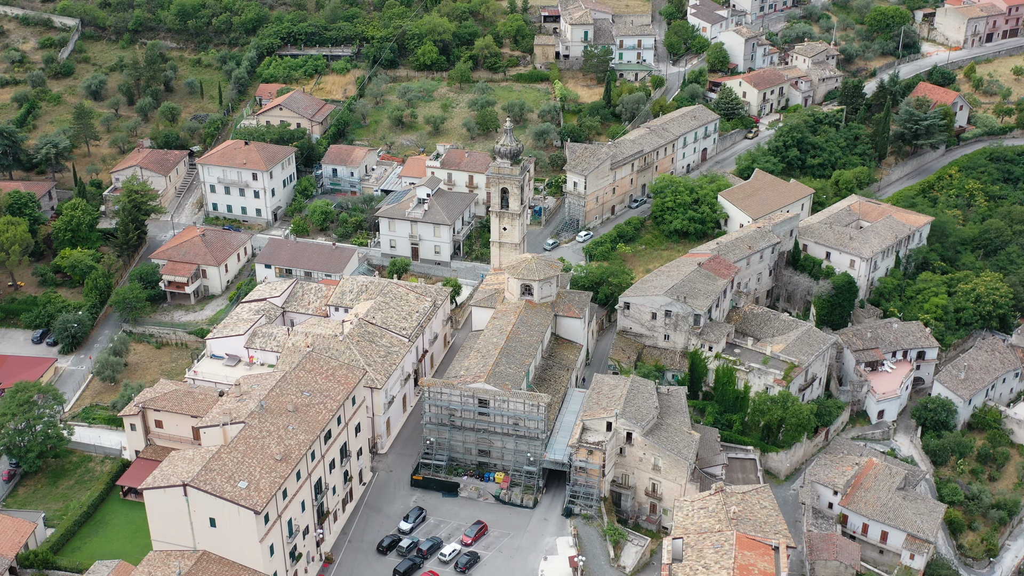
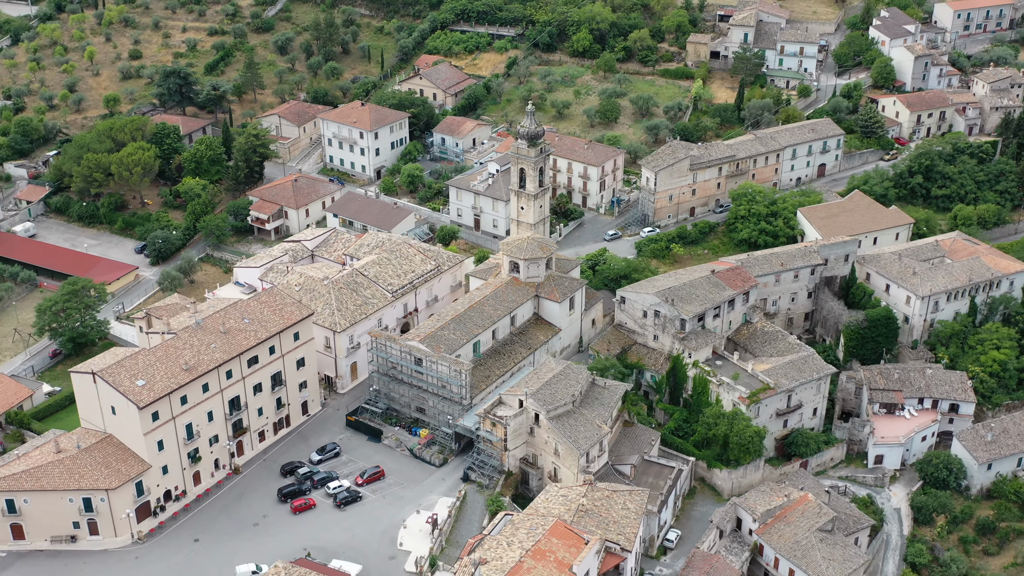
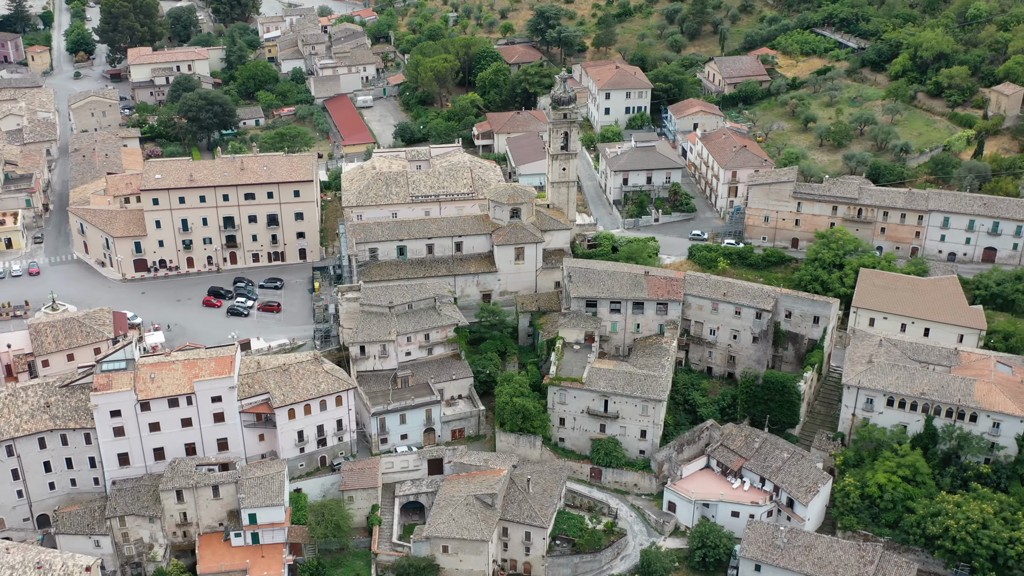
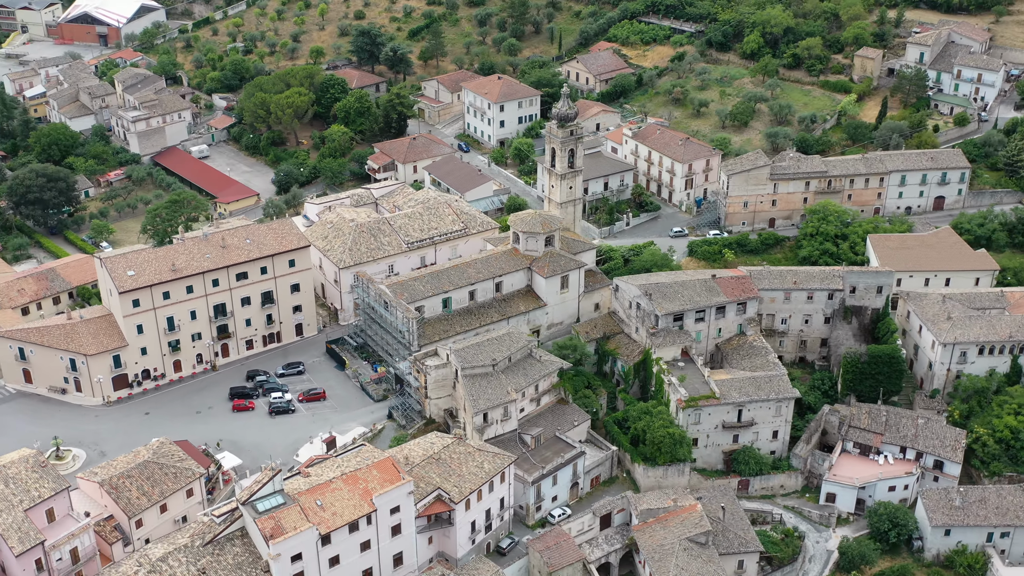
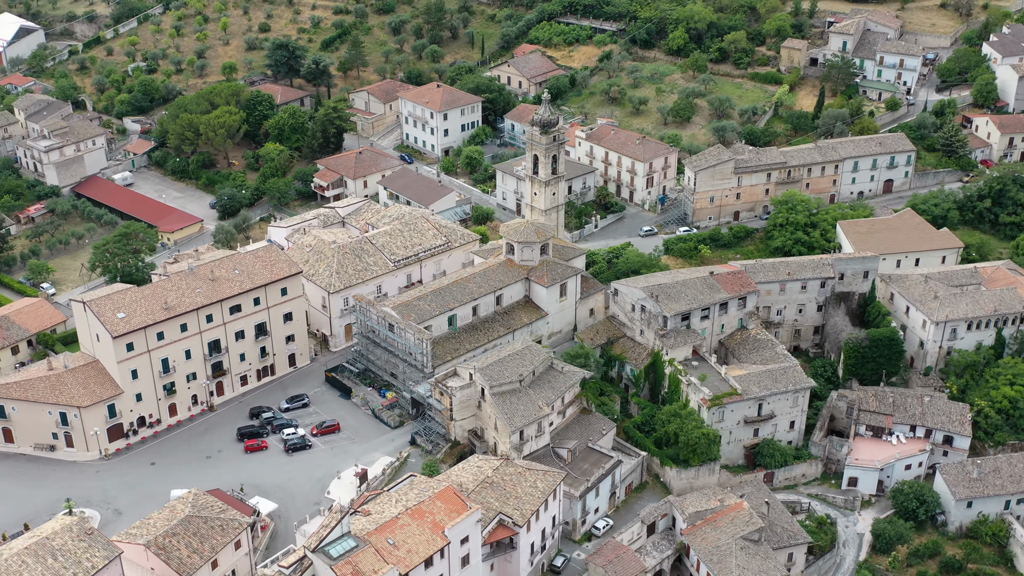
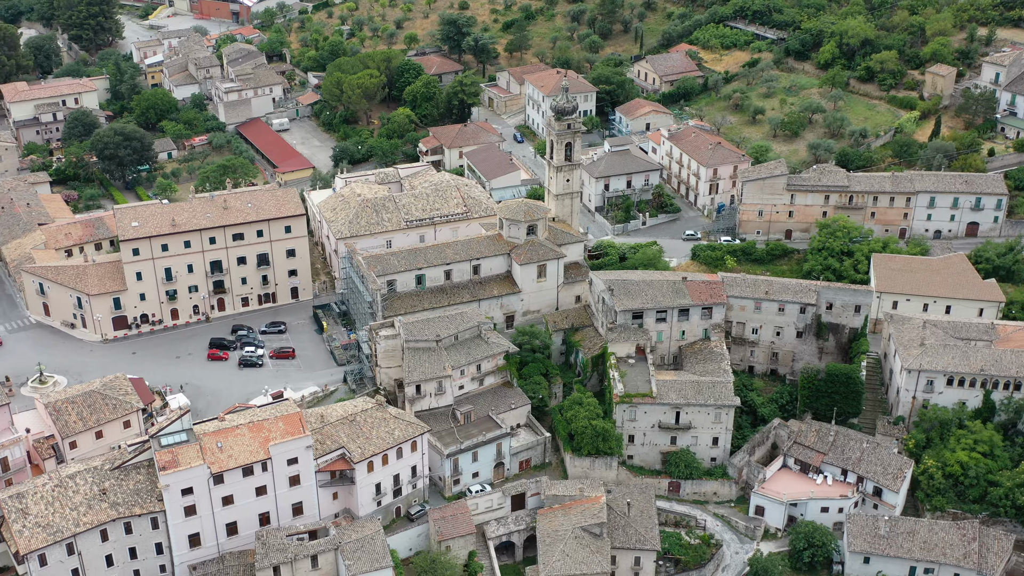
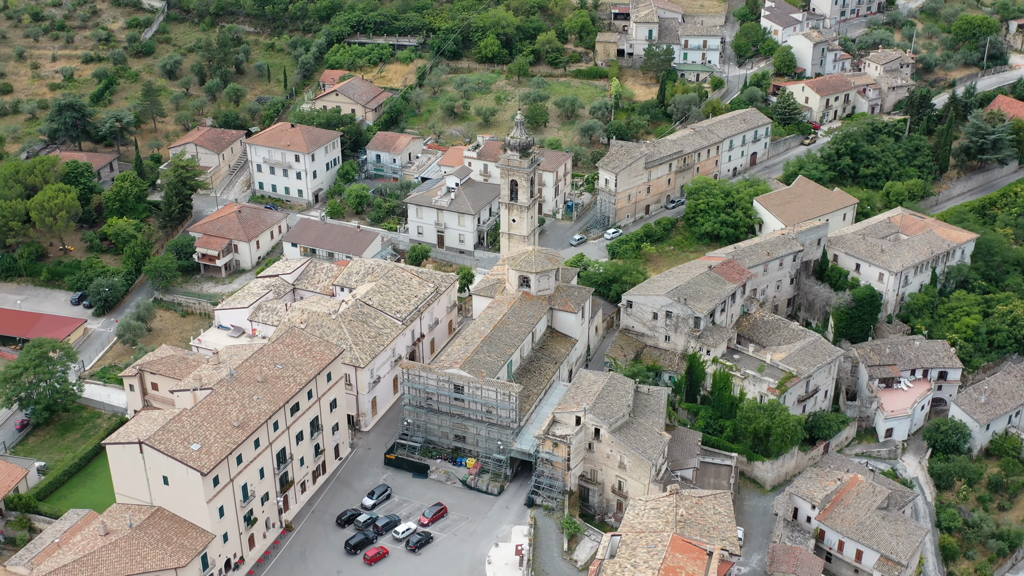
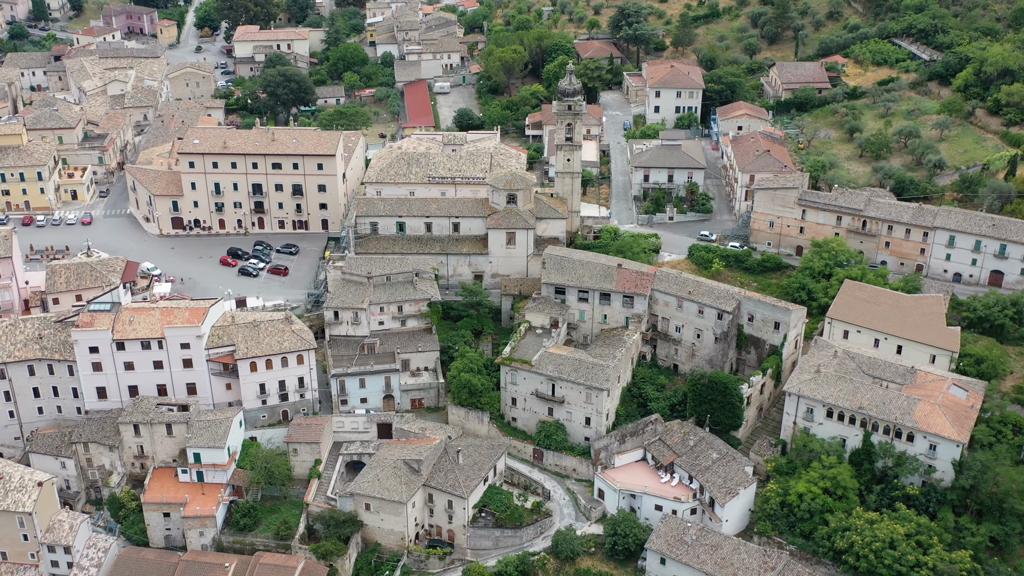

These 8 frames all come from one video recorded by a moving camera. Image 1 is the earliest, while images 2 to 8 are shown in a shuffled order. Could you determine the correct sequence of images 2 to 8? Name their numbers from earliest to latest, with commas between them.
7, 2, 5, 4, 6, 3, 8
